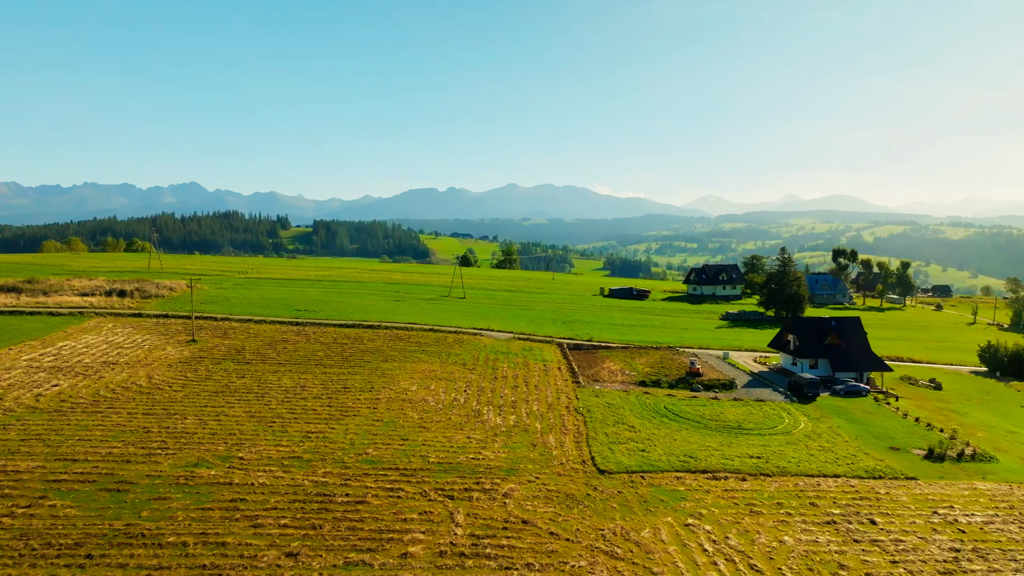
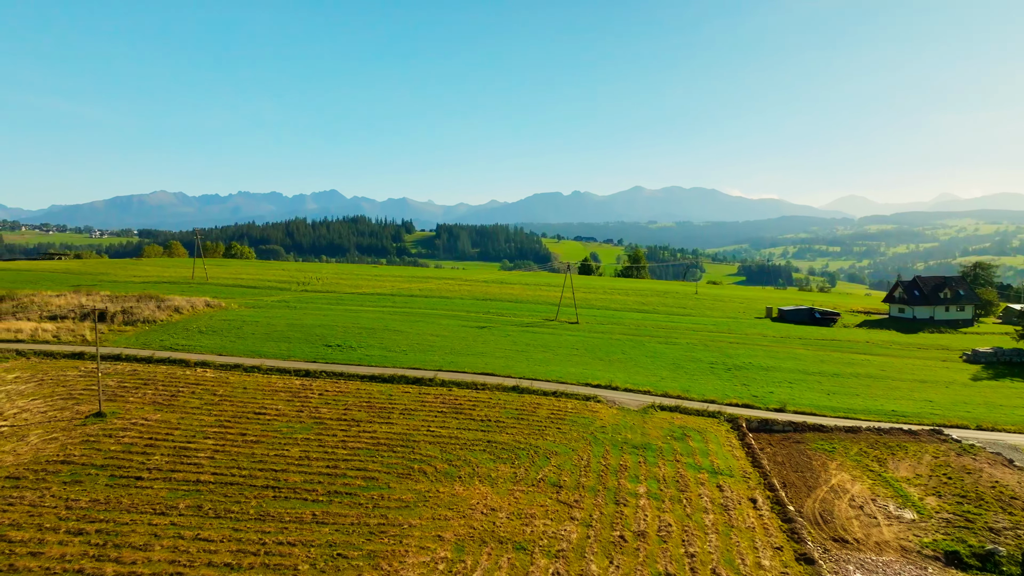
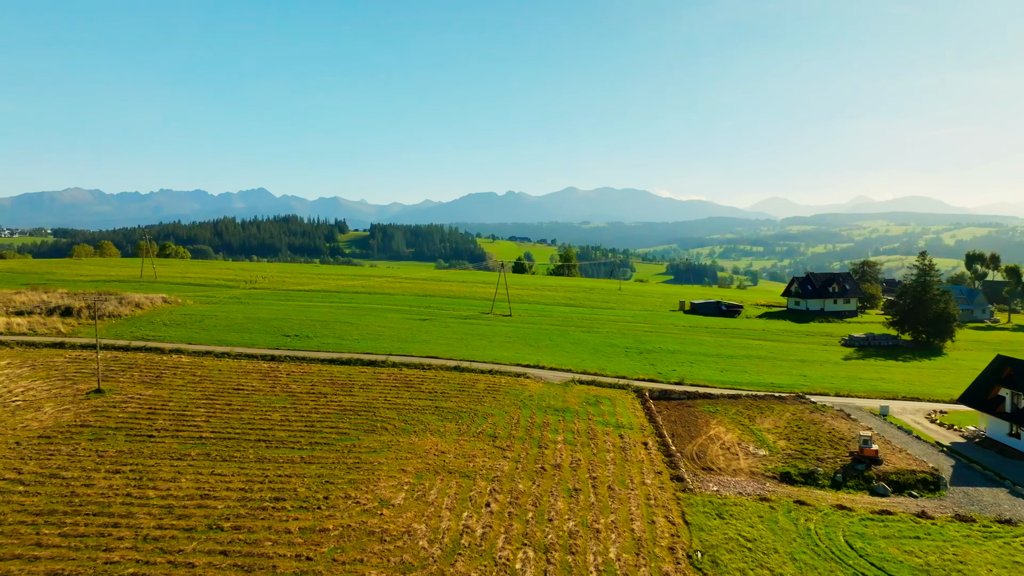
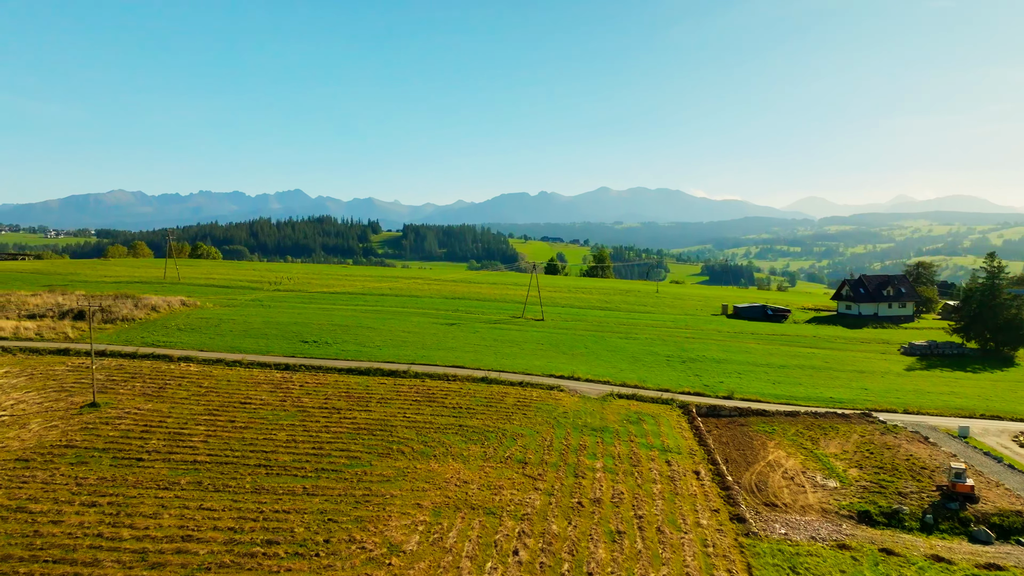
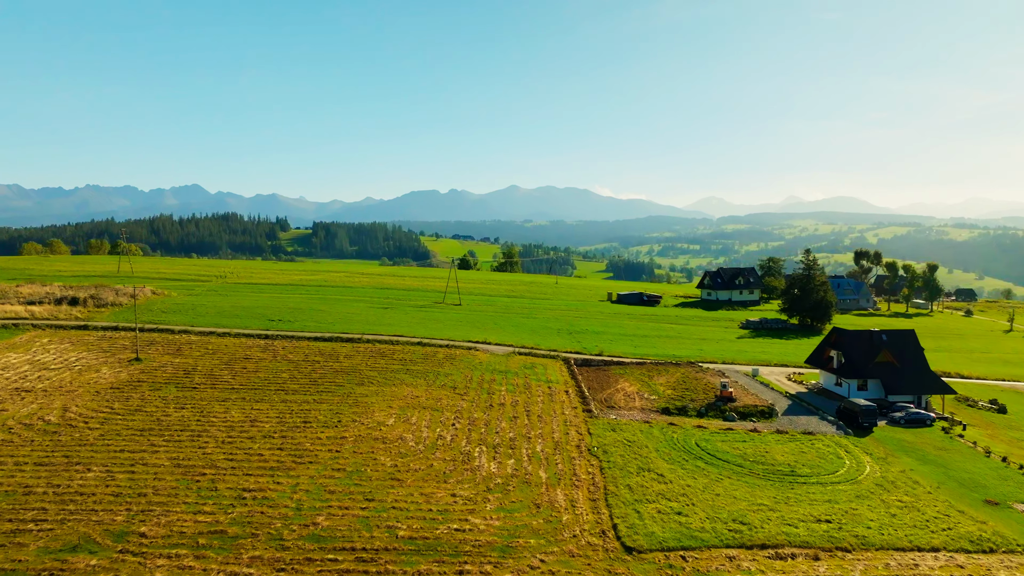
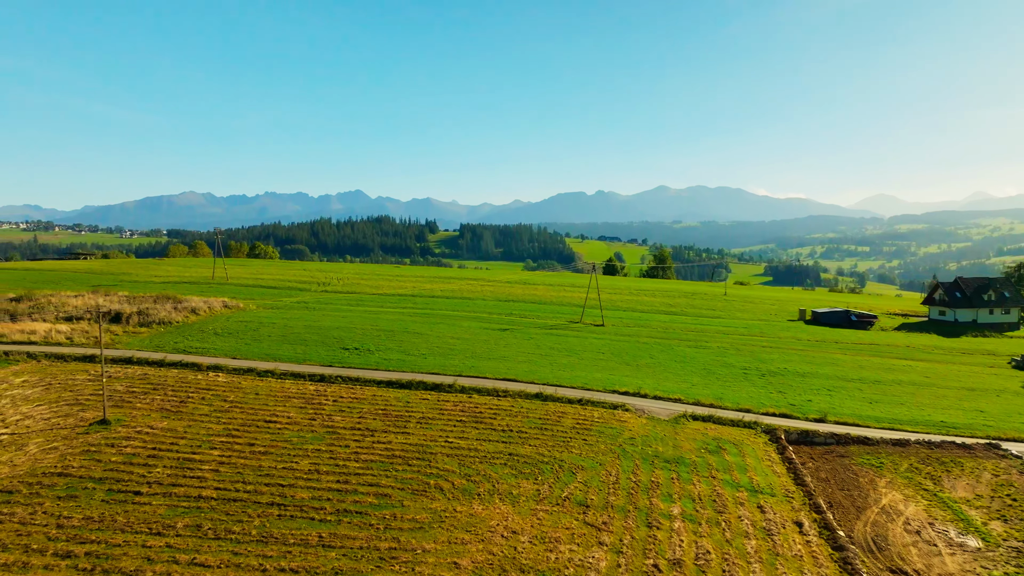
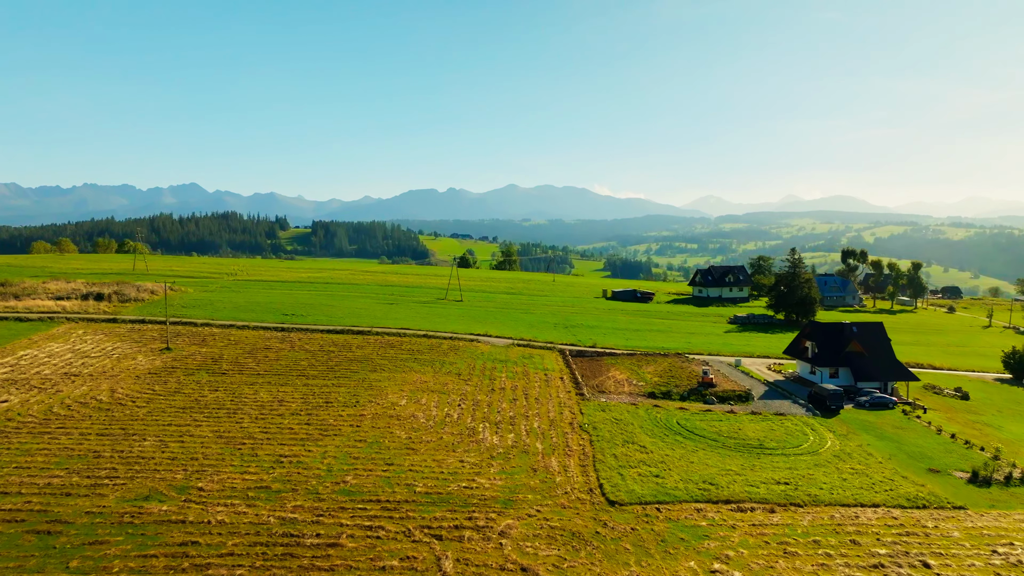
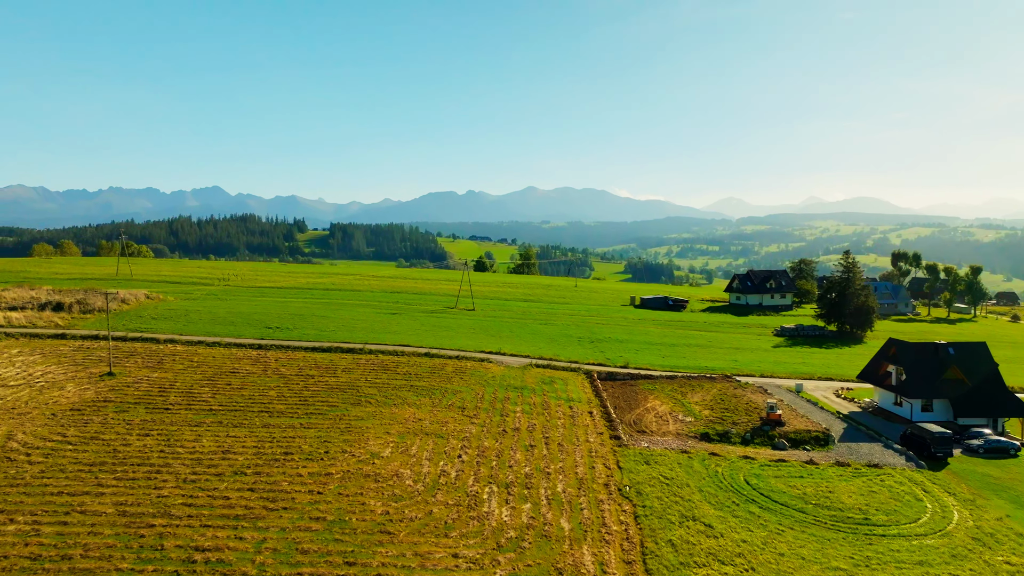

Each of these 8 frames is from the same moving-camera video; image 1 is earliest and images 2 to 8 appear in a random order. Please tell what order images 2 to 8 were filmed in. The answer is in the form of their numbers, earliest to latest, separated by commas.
7, 5, 8, 3, 4, 2, 6
